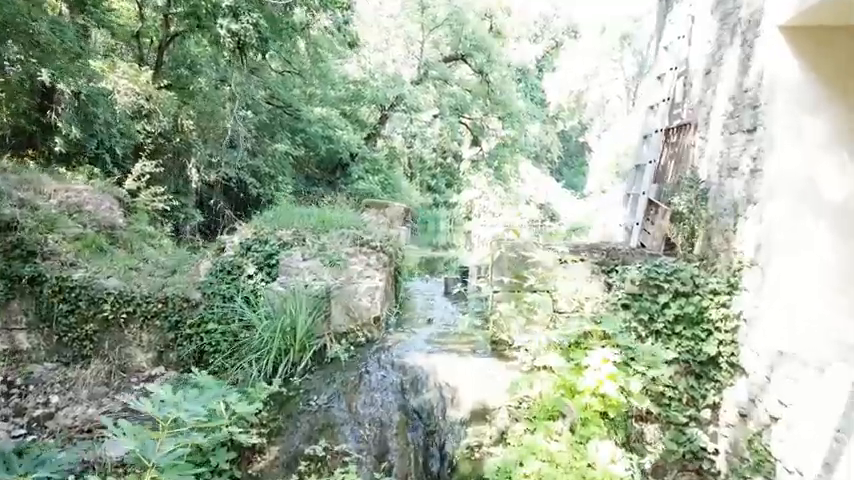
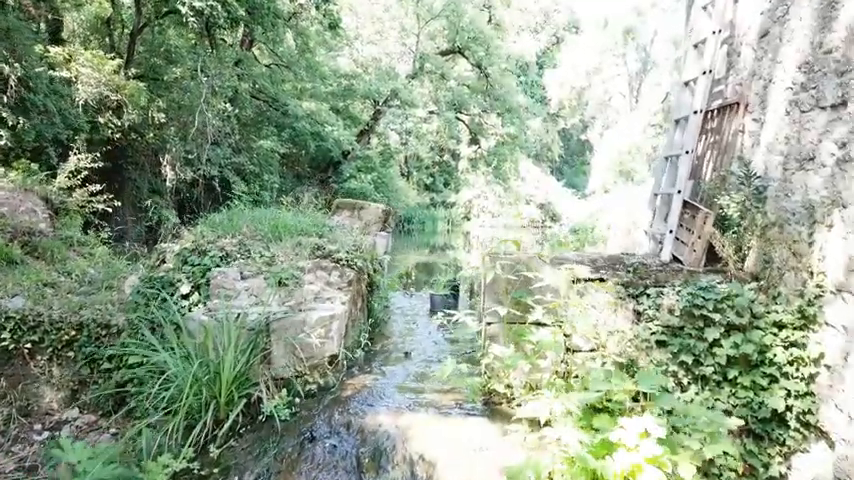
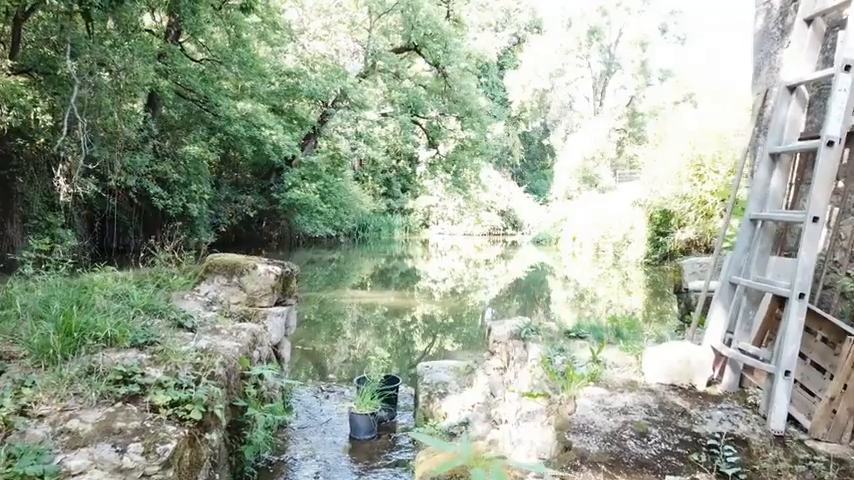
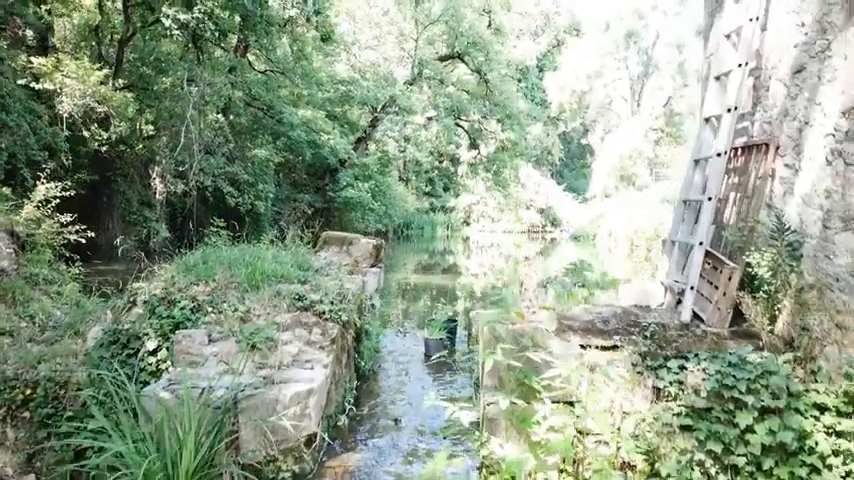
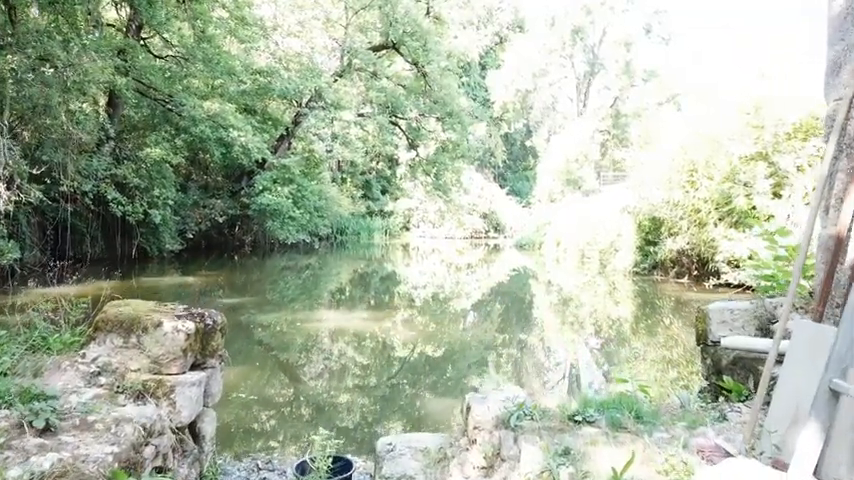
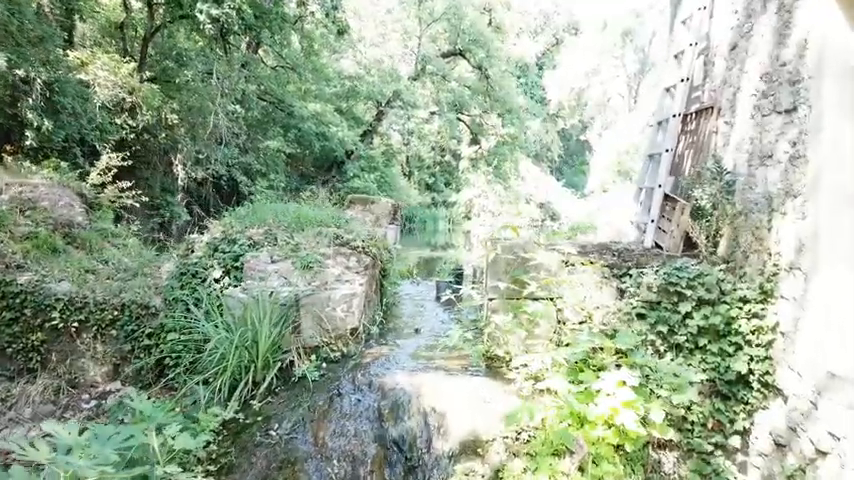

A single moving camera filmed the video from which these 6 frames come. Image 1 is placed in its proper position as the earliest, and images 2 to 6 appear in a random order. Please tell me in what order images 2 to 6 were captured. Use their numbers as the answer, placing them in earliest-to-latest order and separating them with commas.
6, 2, 4, 3, 5
